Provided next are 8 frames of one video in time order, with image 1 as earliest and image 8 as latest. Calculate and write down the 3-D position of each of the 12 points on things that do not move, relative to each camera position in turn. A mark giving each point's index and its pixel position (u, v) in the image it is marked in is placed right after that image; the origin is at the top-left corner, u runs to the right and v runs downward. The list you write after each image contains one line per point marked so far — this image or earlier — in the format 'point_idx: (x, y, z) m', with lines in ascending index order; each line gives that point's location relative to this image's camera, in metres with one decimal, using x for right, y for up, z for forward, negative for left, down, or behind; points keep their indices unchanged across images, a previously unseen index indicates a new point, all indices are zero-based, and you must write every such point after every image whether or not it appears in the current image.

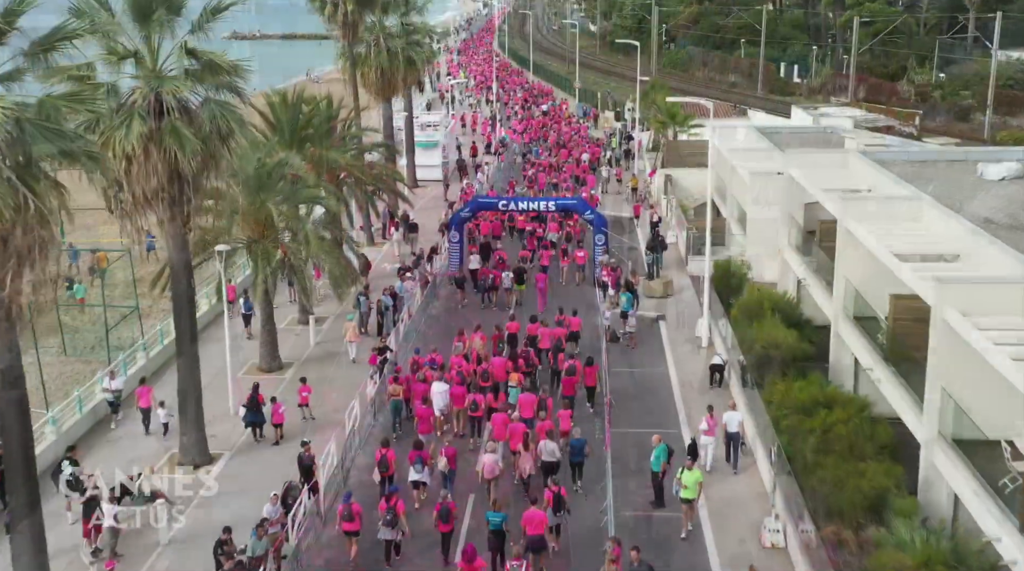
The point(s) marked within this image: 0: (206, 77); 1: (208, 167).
0: (-4.7, +3.2, +19.9) m
1: (-4.7, +1.8, +20.0) m
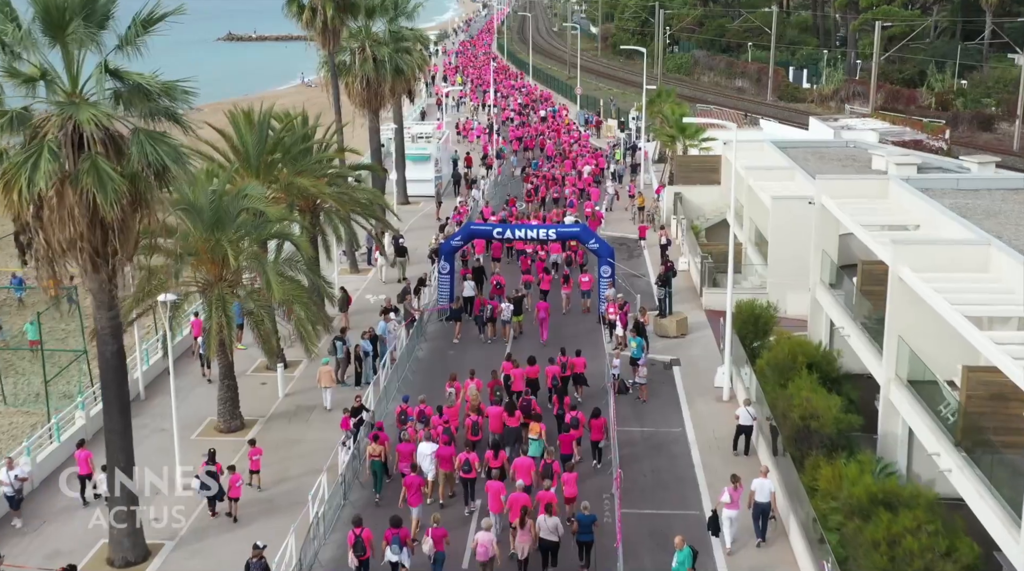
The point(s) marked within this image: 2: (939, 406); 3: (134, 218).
0: (-4.8, +2.3, +16.5) m
1: (-4.8, +1.0, +16.6) m
2: (+5.9, -1.7, +17.9) m
3: (-5.0, +0.9, +16.9) m
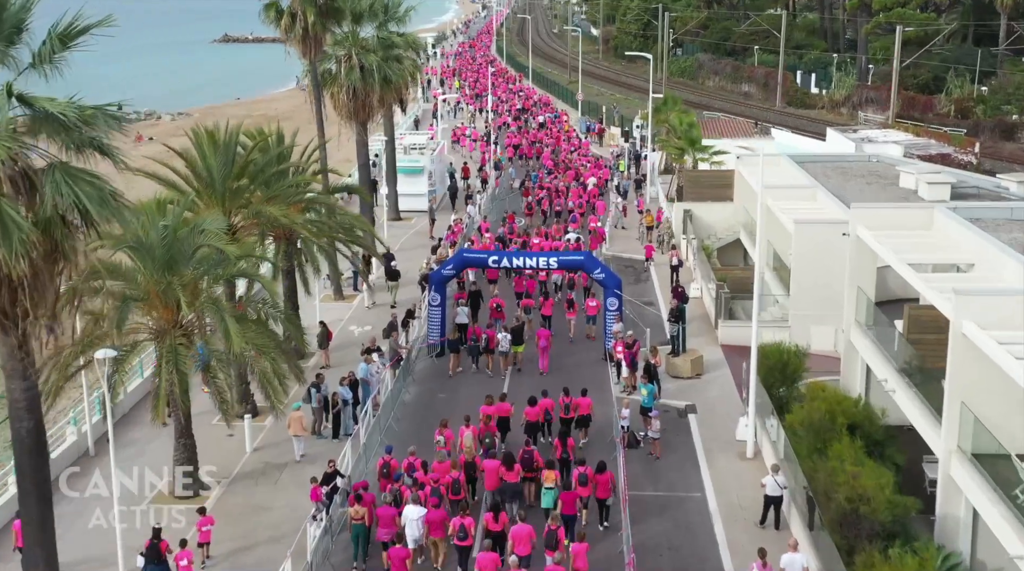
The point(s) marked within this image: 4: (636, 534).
0: (-4.9, +1.6, +13.7) m
1: (-4.9, +0.3, +13.8) m
2: (+5.9, -2.4, +15.1) m
3: (-5.1, +0.2, +14.1) m
4: (+1.9, -3.8, +19.7) m
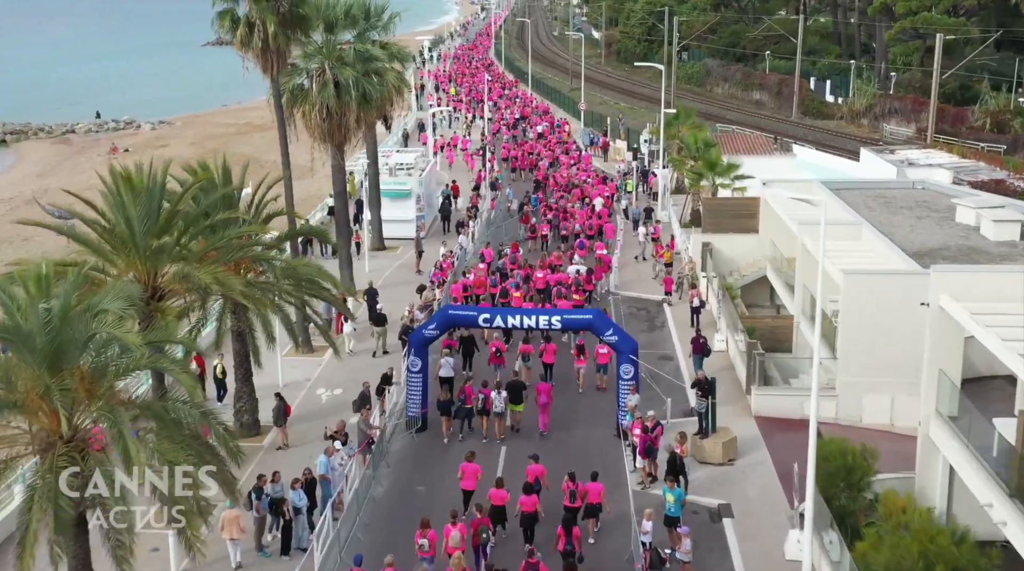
0: (-5.0, +0.5, +9.1) m
1: (-5.0, -0.9, +9.2) m
2: (+5.8, -3.5, +10.5) m
3: (-5.2, -1.0, +9.5) m
4: (+1.8, -4.9, +15.2) m
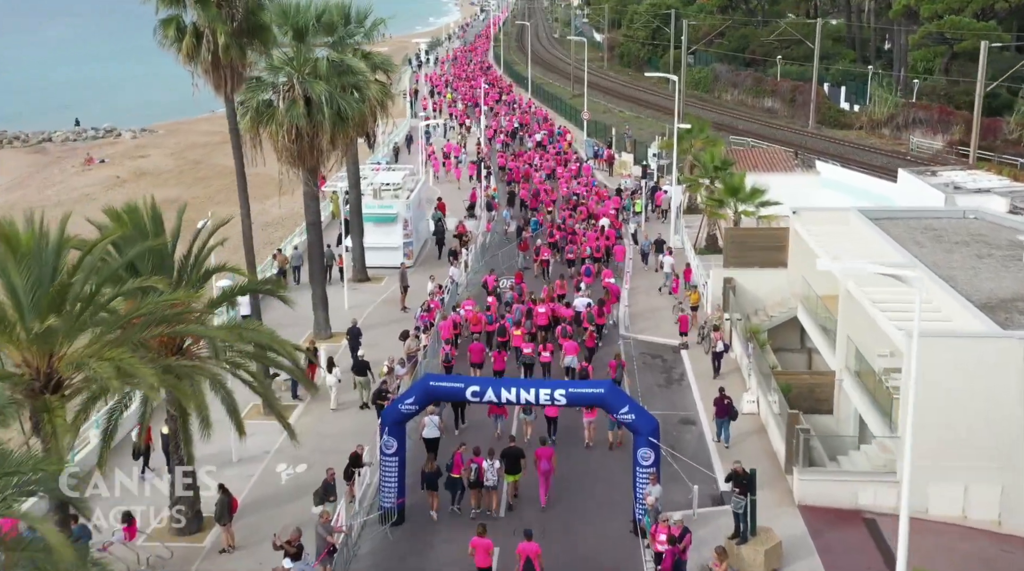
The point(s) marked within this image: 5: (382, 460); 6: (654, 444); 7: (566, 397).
0: (-5.0, -0.5, +5.0) m
1: (-5.1, -1.9, +5.1) m
2: (+5.7, -4.5, +6.4) m
3: (-5.2, -2.0, +5.4) m
4: (+1.7, -5.9, +11.1) m
5: (-2.0, -2.7, +19.9) m
6: (+2.1, -2.4, +19.1) m
7: (+0.9, -1.7, +19.3) m
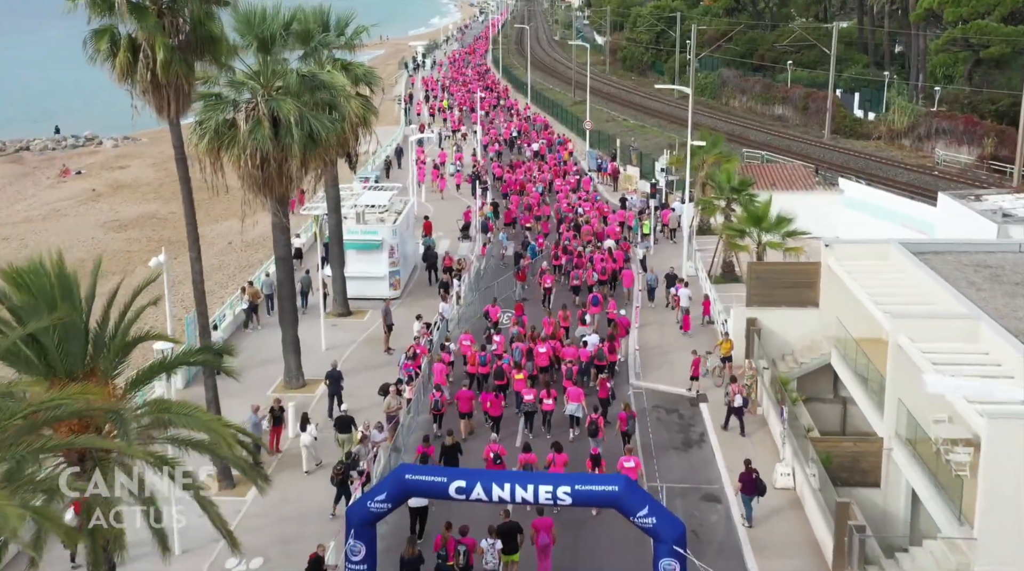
0: (-5.1, -1.4, +1.4) m
1: (-5.1, -2.7, +1.6) m
2: (+5.6, -5.4, +2.9) m
3: (-5.3, -2.8, +1.9) m
4: (+1.6, -6.8, +7.5) m
5: (-2.1, -3.6, +16.4) m
6: (+2.0, -3.2, +15.6) m
7: (+0.8, -2.6, +15.8) m
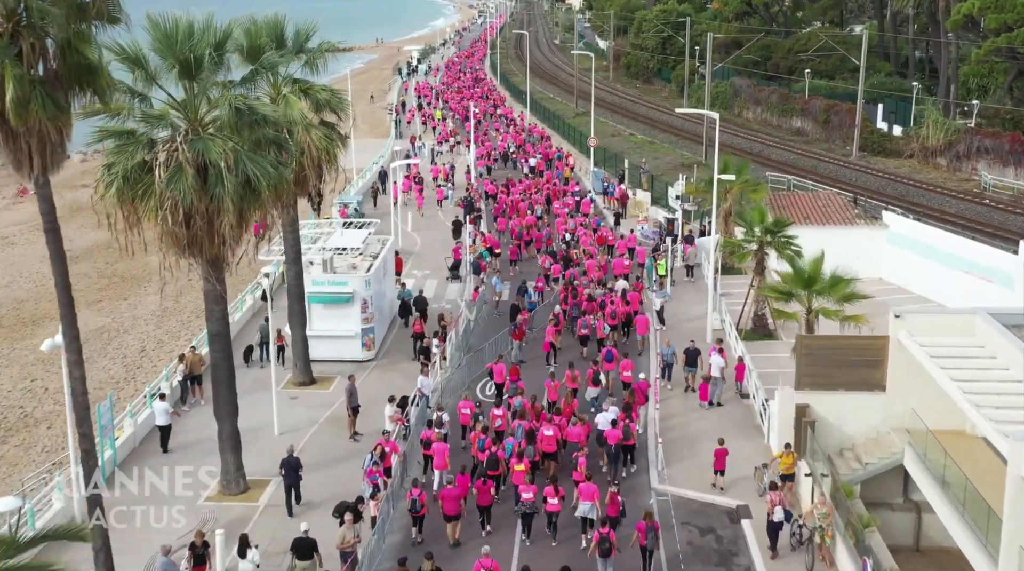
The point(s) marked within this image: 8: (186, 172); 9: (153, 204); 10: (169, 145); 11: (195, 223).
0: (-5.2, -2.7, -4.0) m
1: (-5.3, -4.1, -3.9) m
2: (+5.5, -6.7, -2.5) m
3: (-5.4, -4.2, -3.5) m
4: (+1.5, -8.2, +2.1) m
5: (-2.2, -4.9, +11.0) m
6: (+1.9, -4.6, +10.2) m
7: (+0.7, -3.9, +10.4) m
8: (-4.9, +1.7, +19.3) m
9: (-5.4, +1.2, +19.4) m
10: (-5.2, +2.1, +19.5) m
11: (-4.9, +0.9, +19.8) m
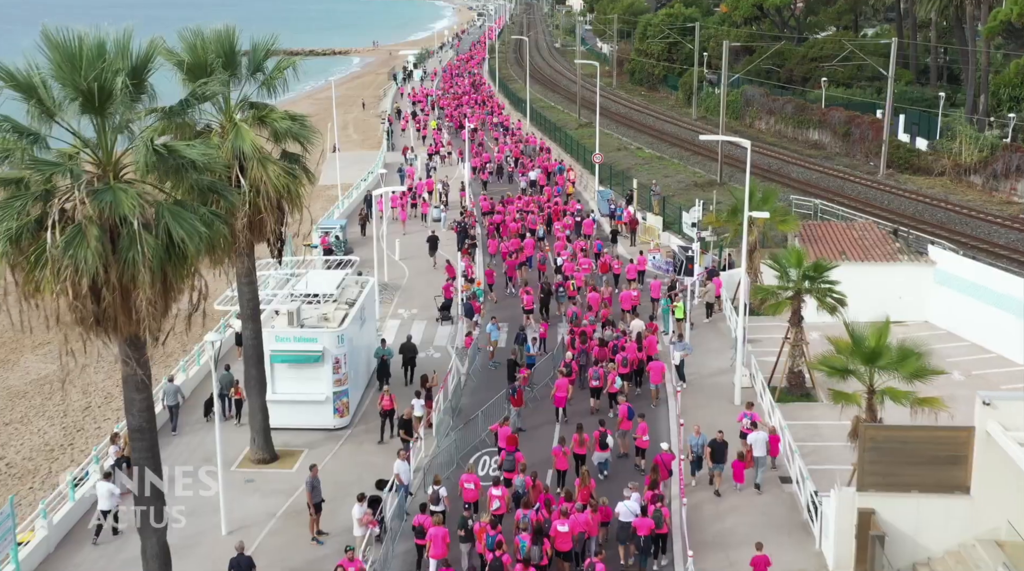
0: (-5.3, -3.8, -8.2) m
1: (-5.3, -5.1, -8.1) m
2: (+5.5, -7.8, -6.8) m
3: (-5.5, -5.2, -7.8) m
4: (+1.5, -9.2, -2.2) m
5: (-2.2, -6.0, +6.7) m
6: (+1.9, -5.7, +5.9) m
7: (+0.6, -5.0, +6.1) m
8: (-4.9, +0.6, +15.0) m
9: (-5.5, +0.2, +15.1) m
10: (-5.2, +1.1, +15.2) m
11: (-4.9, -0.2, +15.5) m
